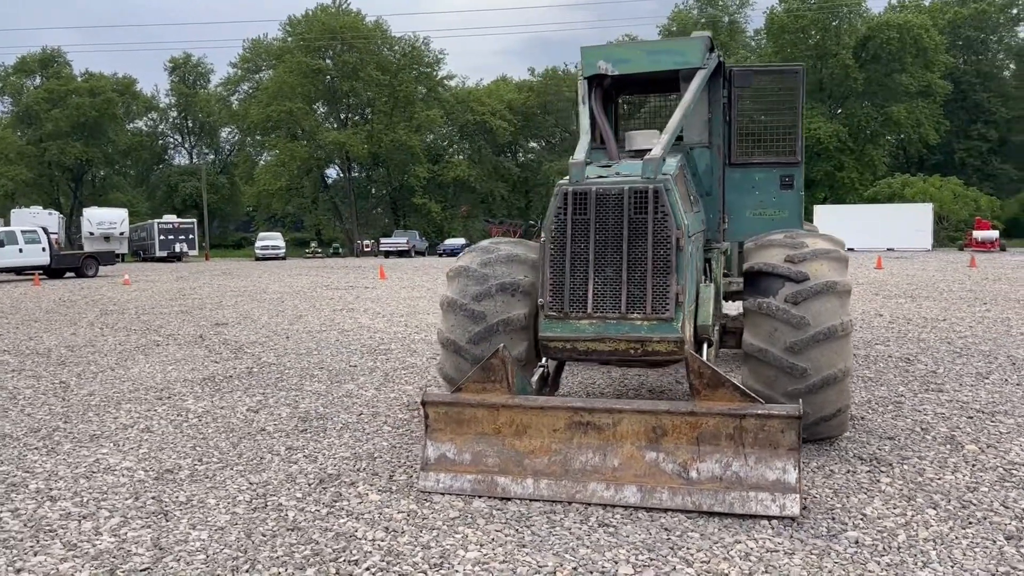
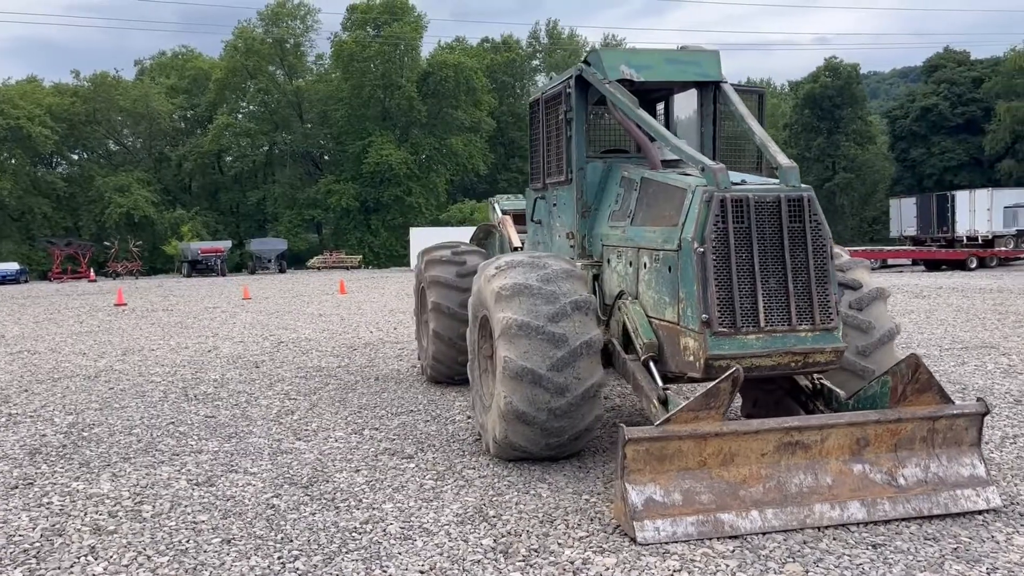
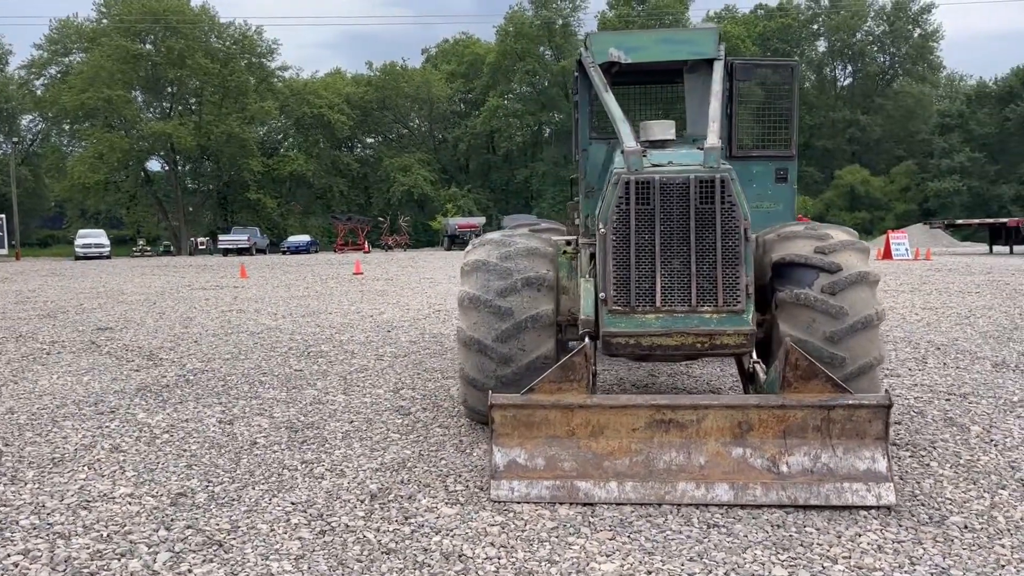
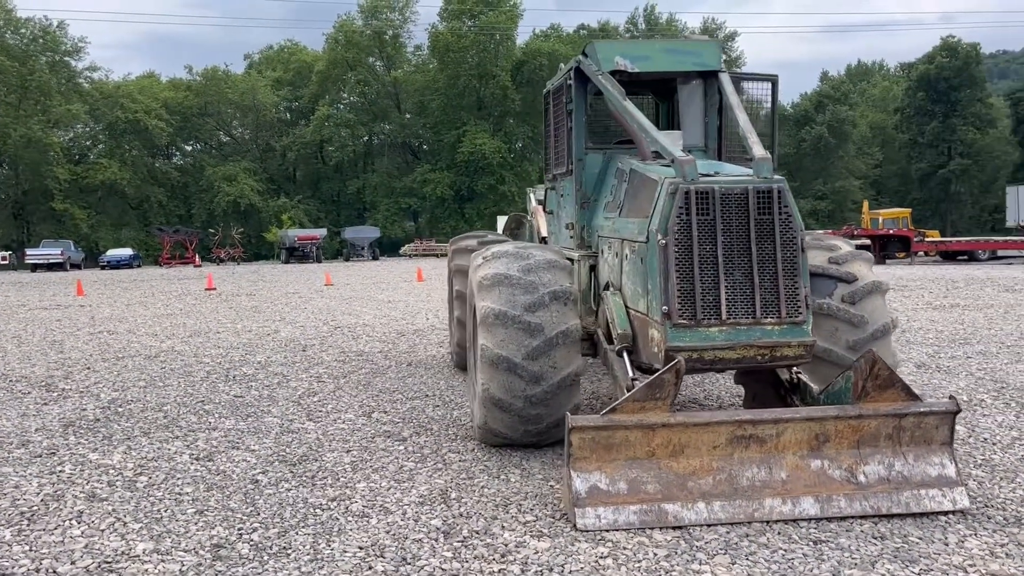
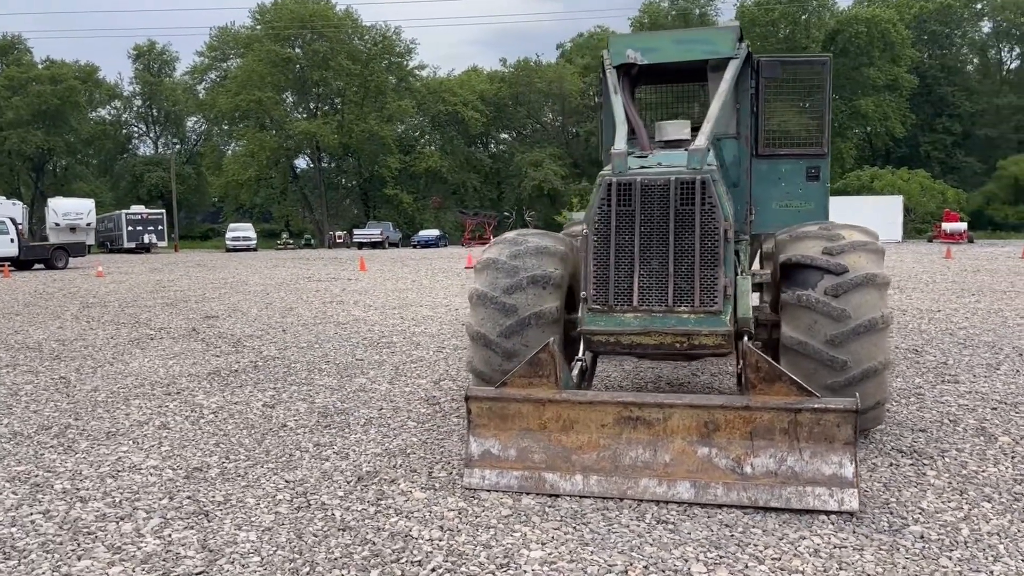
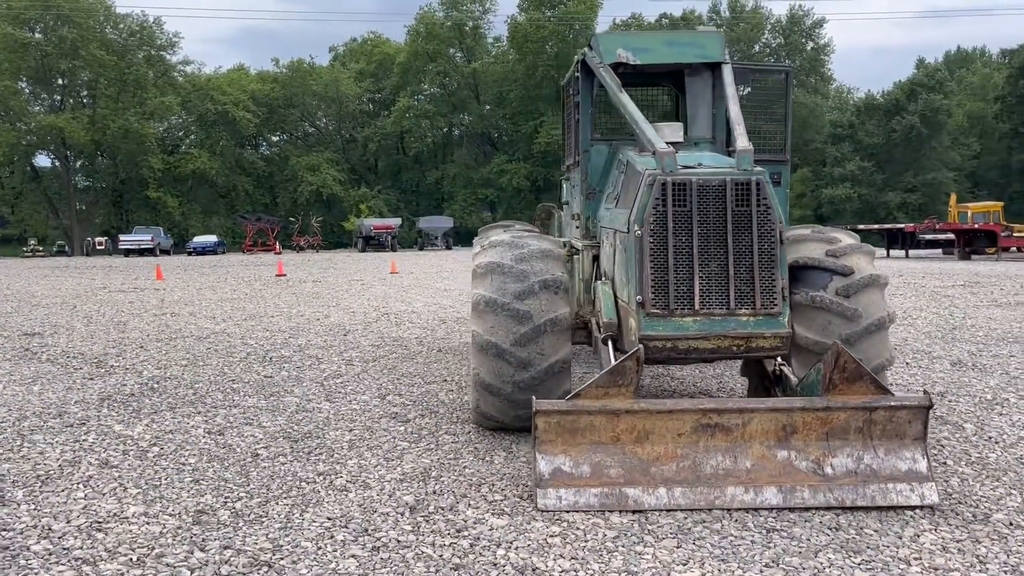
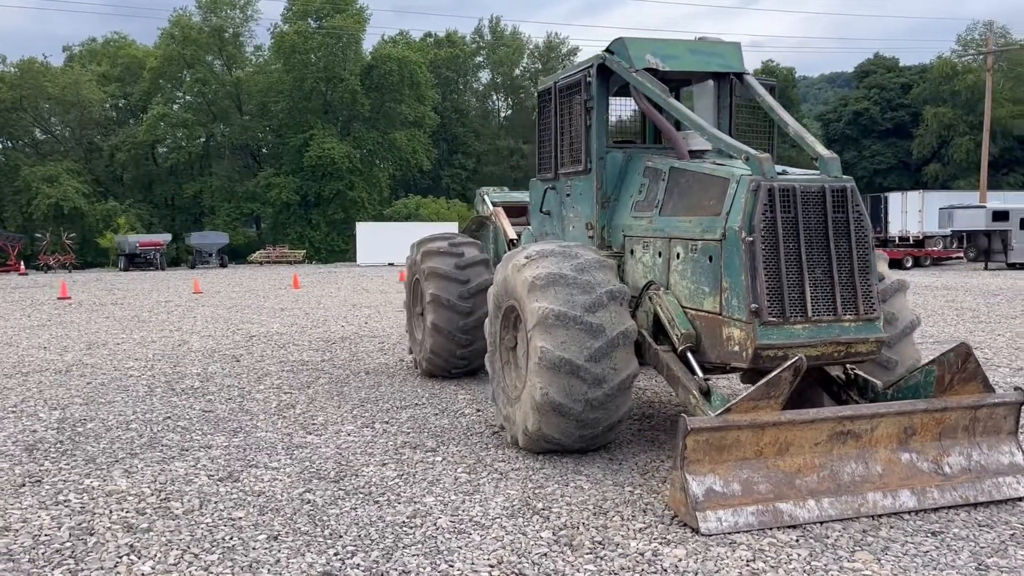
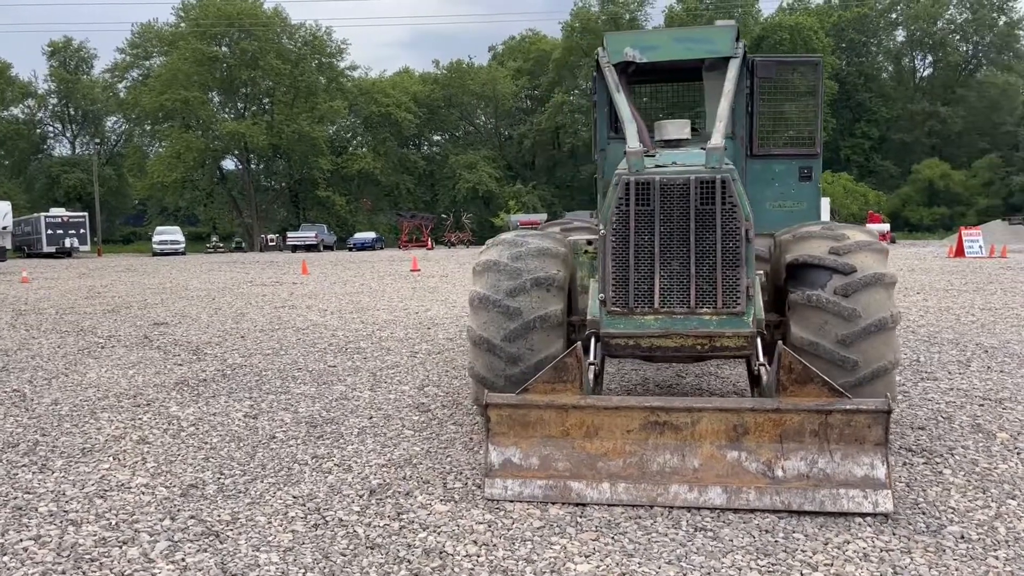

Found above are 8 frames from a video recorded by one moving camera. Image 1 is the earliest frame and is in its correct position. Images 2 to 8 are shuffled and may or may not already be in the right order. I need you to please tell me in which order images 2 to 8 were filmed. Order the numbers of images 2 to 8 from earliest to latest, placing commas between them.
5, 8, 3, 6, 4, 2, 7
